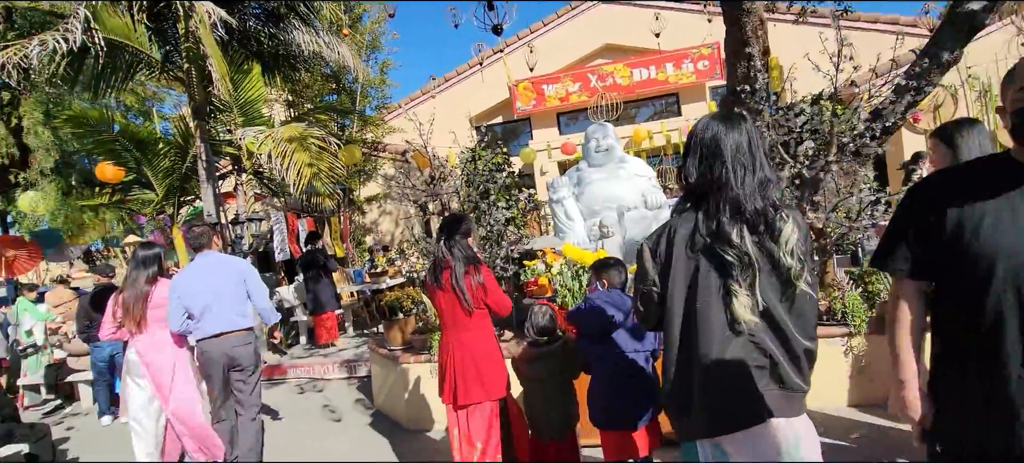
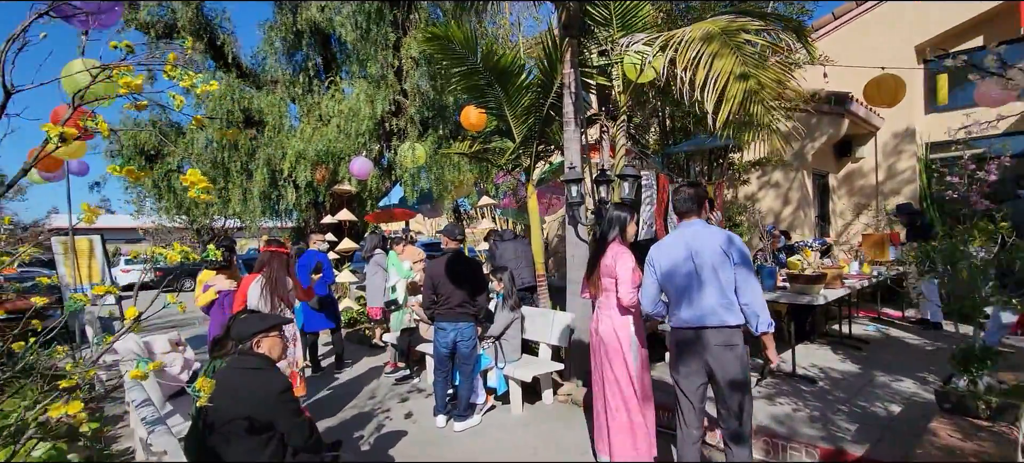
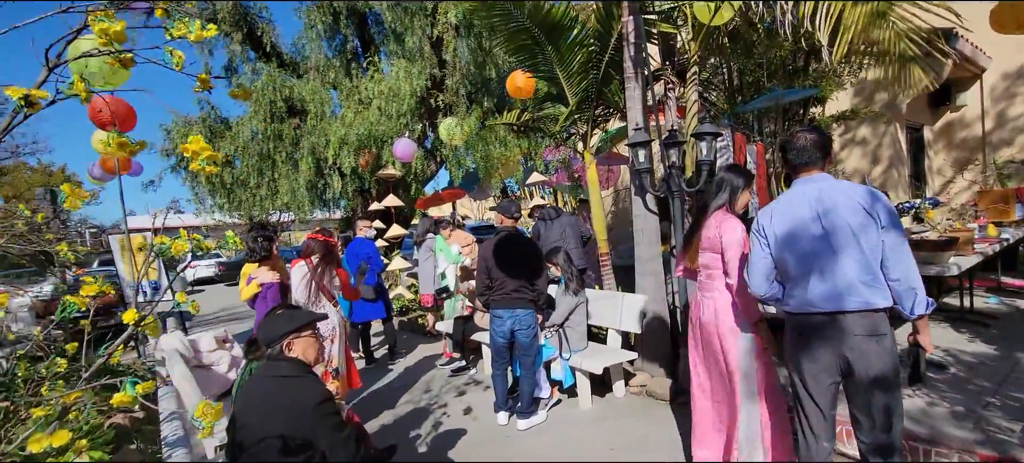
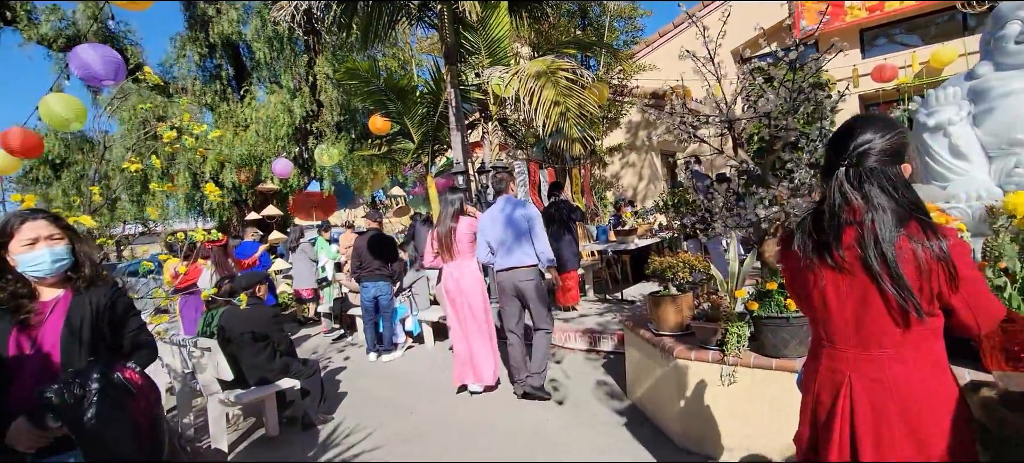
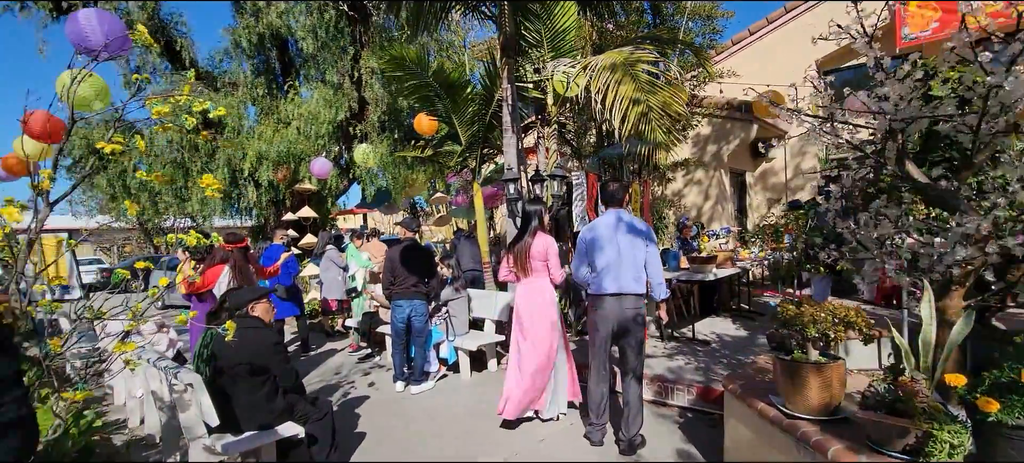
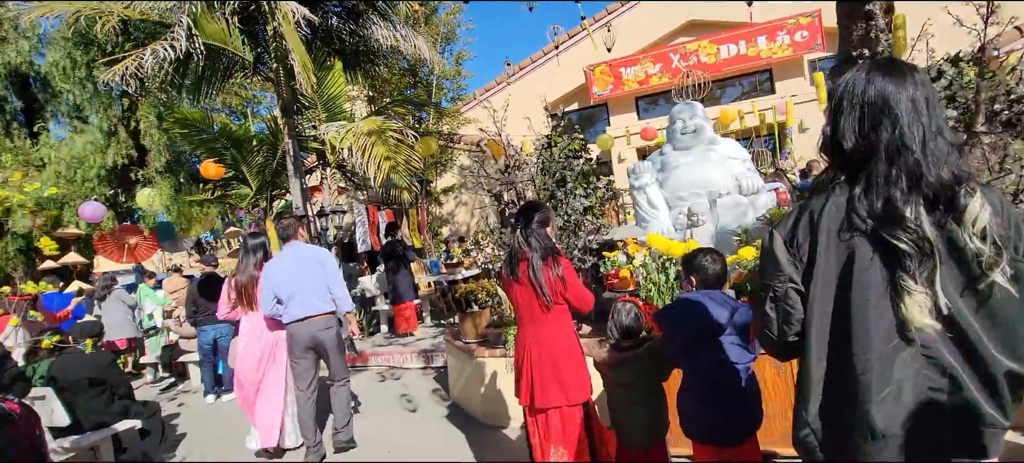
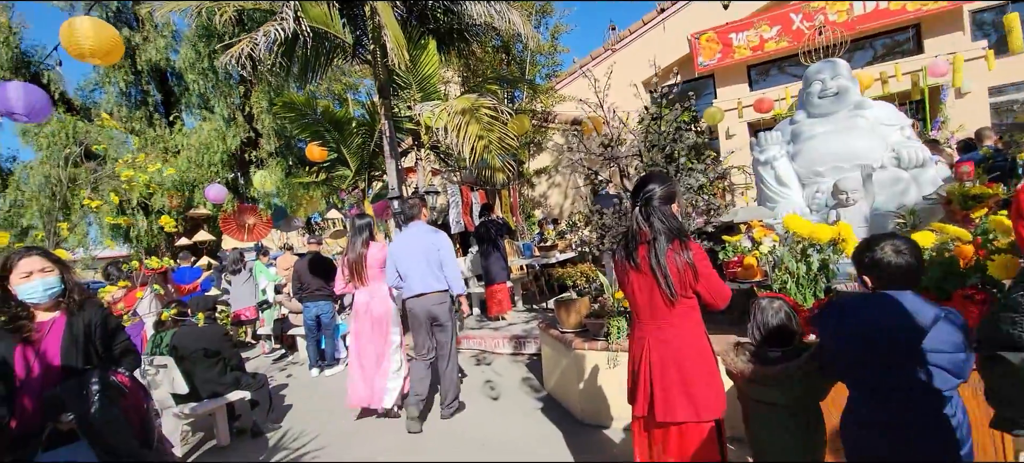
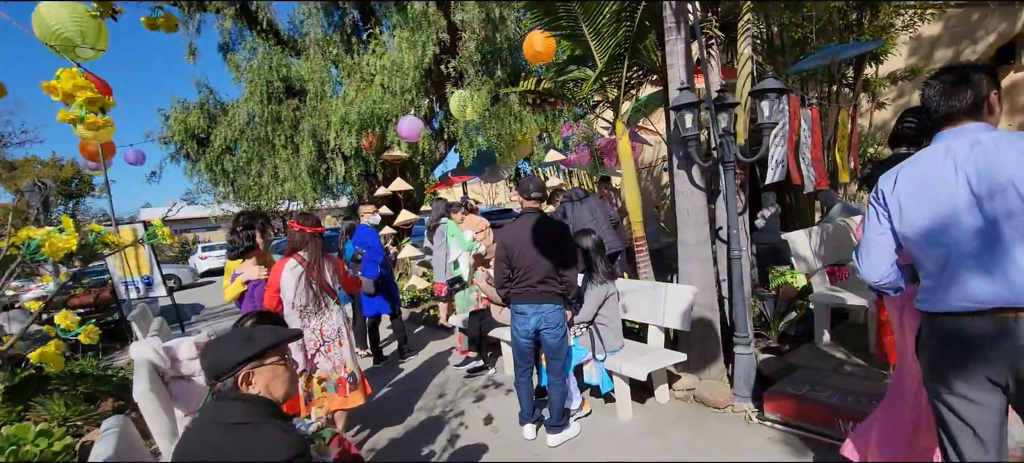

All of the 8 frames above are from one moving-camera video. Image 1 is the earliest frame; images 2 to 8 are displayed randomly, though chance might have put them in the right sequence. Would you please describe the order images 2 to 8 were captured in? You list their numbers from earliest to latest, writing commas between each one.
6, 7, 4, 5, 2, 3, 8
